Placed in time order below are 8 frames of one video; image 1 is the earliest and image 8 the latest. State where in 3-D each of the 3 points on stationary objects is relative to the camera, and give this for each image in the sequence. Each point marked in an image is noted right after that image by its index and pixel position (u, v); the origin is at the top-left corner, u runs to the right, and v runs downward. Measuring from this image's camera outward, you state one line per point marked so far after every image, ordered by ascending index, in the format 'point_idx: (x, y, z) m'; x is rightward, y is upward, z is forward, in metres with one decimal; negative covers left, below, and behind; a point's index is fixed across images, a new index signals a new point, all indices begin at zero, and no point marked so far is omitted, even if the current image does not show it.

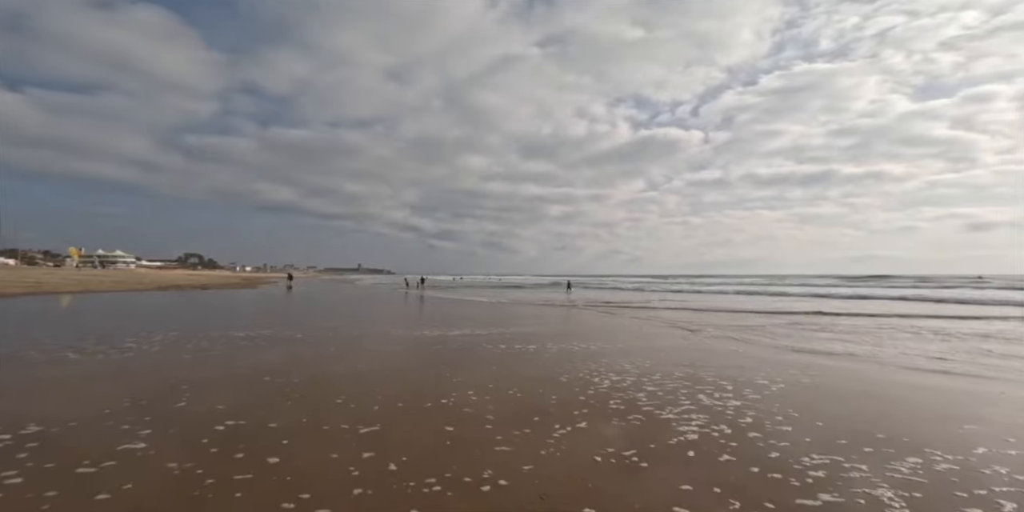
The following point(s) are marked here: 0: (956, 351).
0: (+16.2, -3.5, +17.3) m
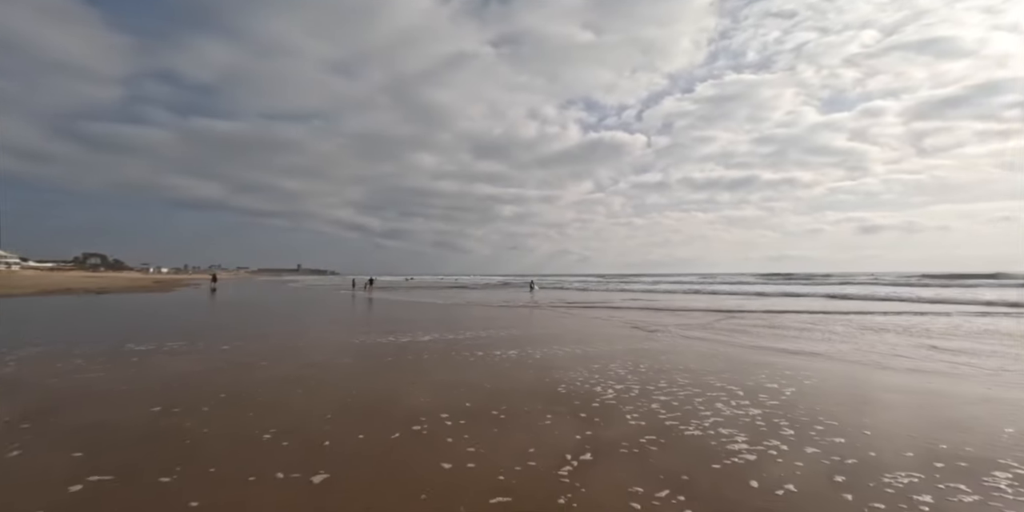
0: (+14.9, -3.5, +18.3) m
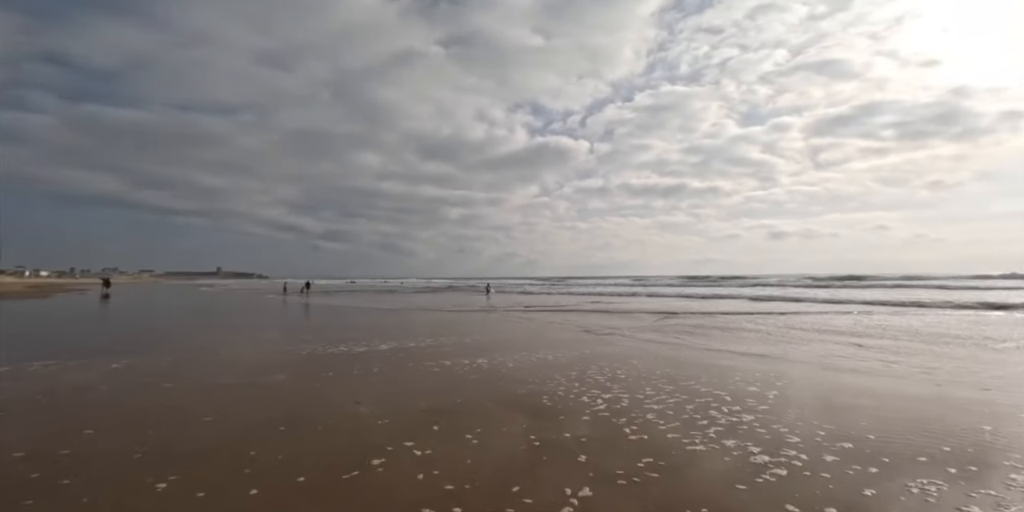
0: (+13.2, -3.7, +19.6) m
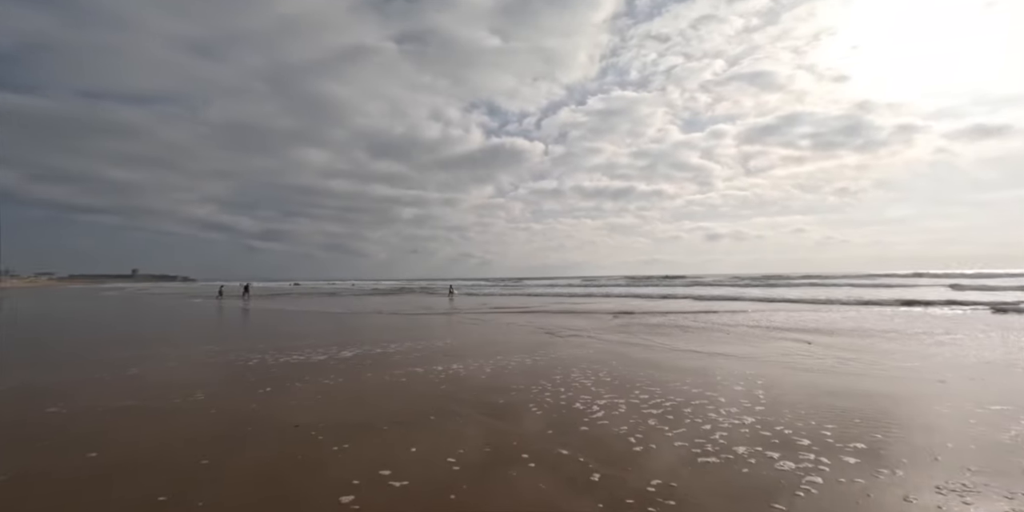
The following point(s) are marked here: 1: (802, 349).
0: (+11.7, -3.7, +20.4) m
1: (+11.0, -3.5, +17.4) m
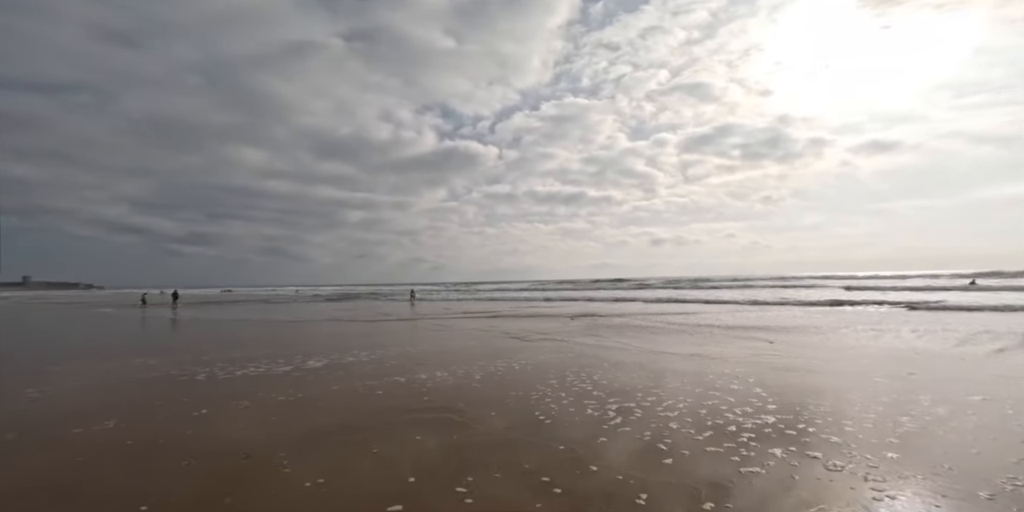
0: (+10.3, -3.8, +21.1) m
1: (+9.9, -3.5, +18.0) m
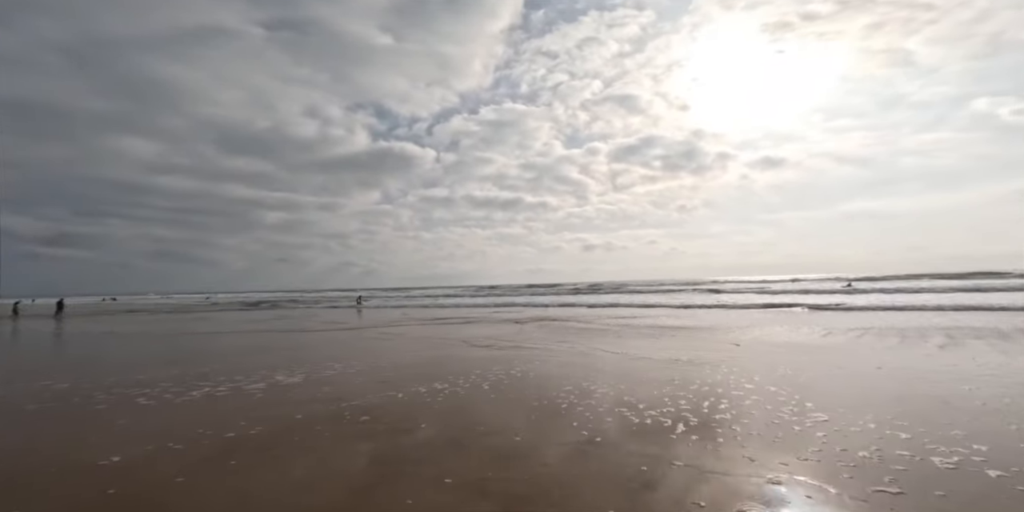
0: (+8.7, -3.9, +21.8) m
1: (+8.8, -3.6, +18.7) m
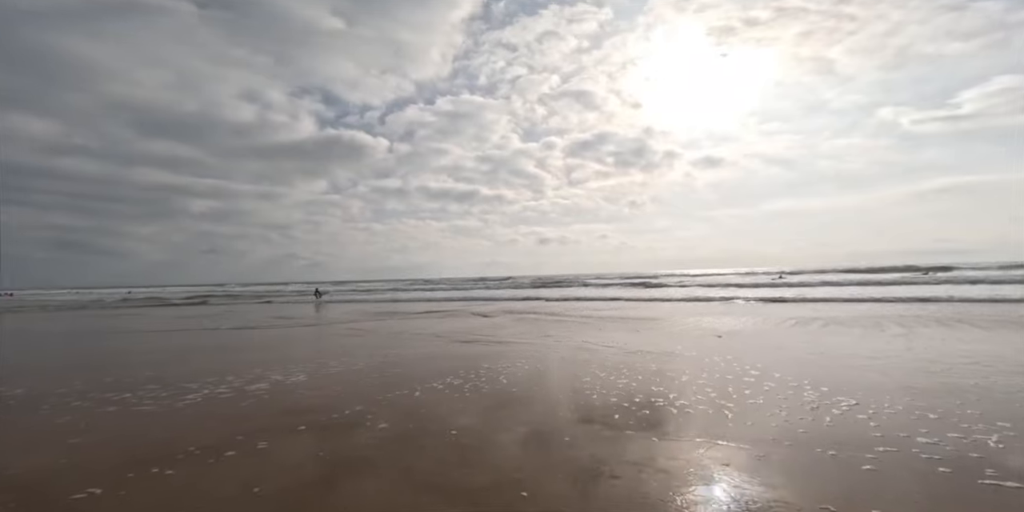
0: (+7.6, -3.6, +22.3) m
1: (+8.0, -3.3, +19.2) m
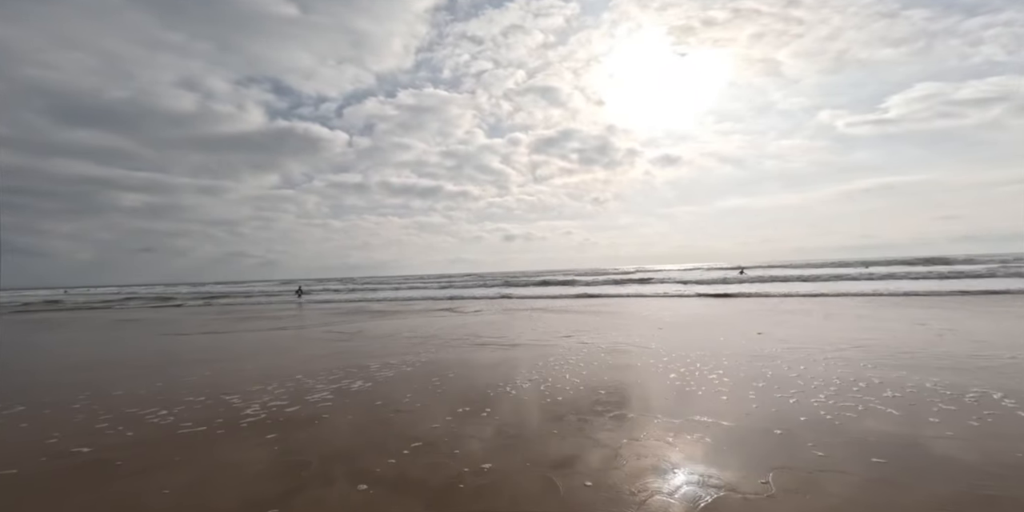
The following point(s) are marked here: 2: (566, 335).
0: (+8.1, -3.3, +21.7) m
1: (+8.8, -3.1, +18.6) m
2: (+1.6, -3.3, +19.2) m
